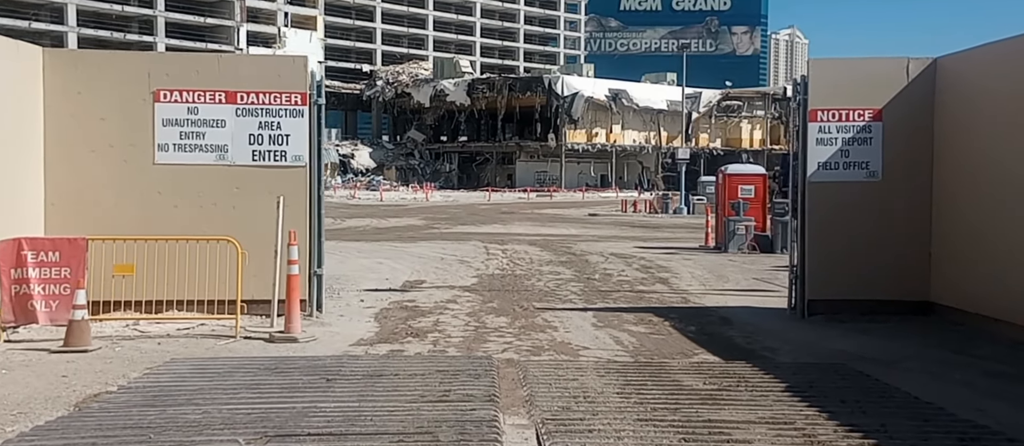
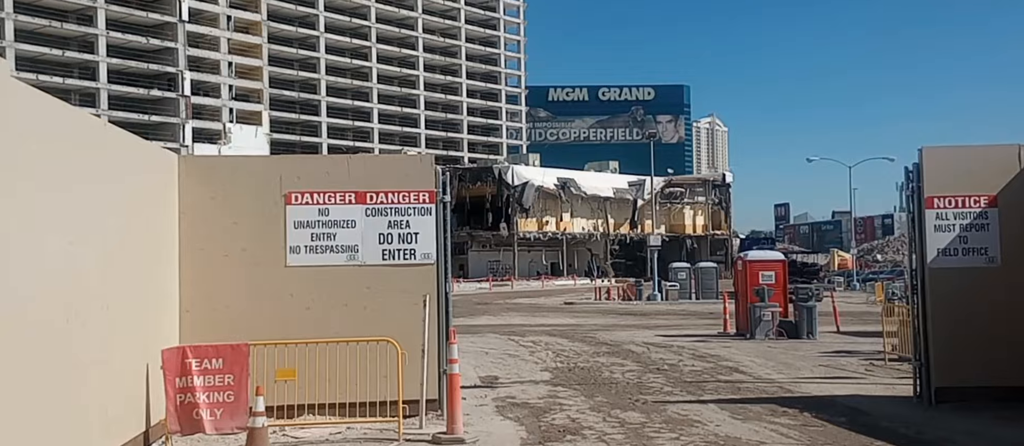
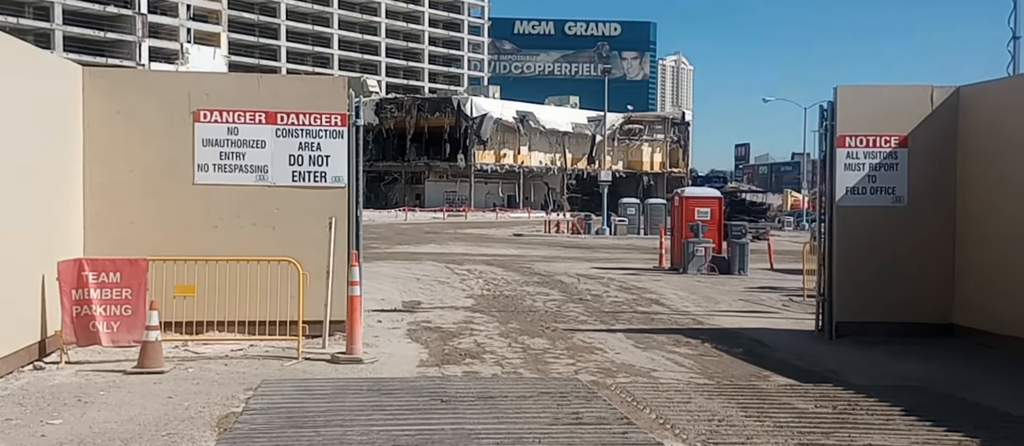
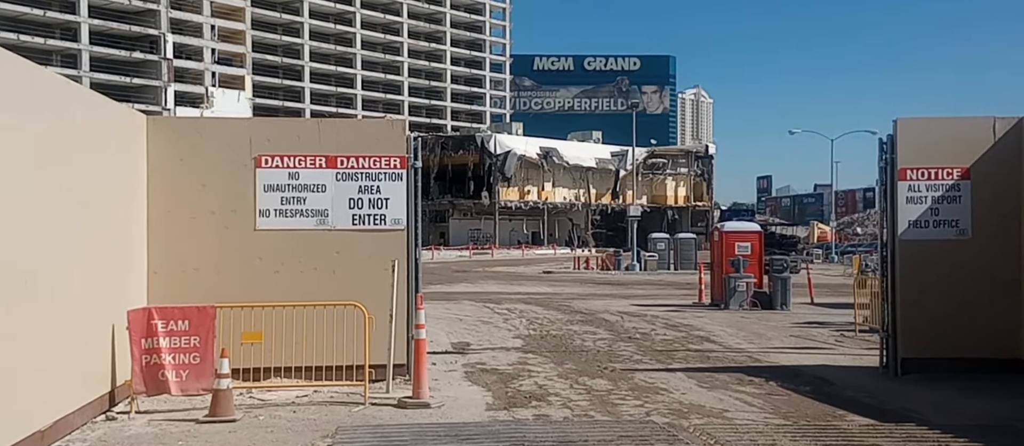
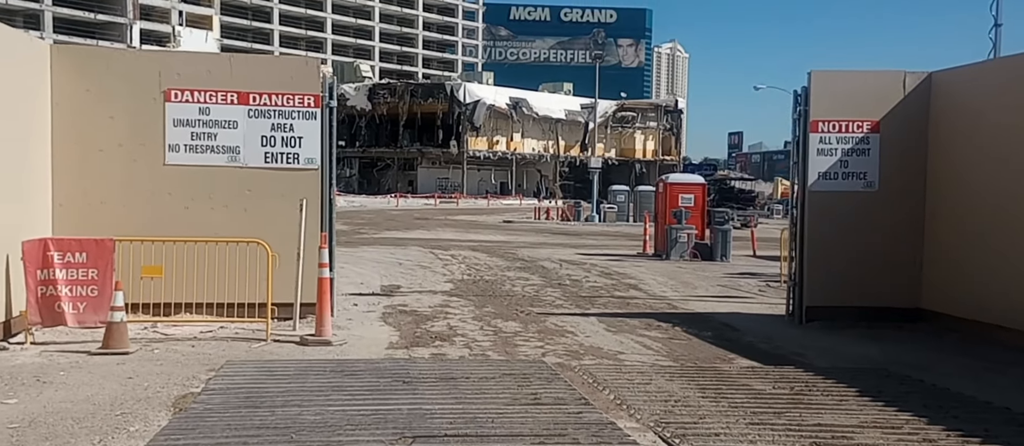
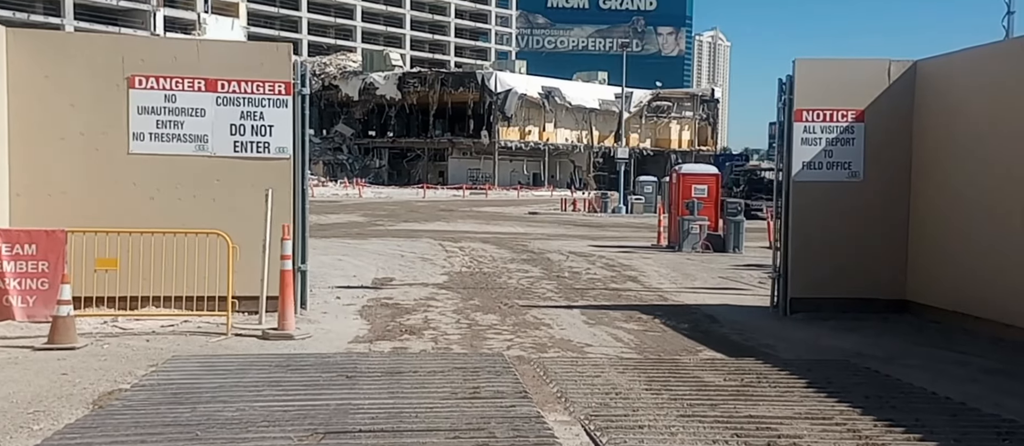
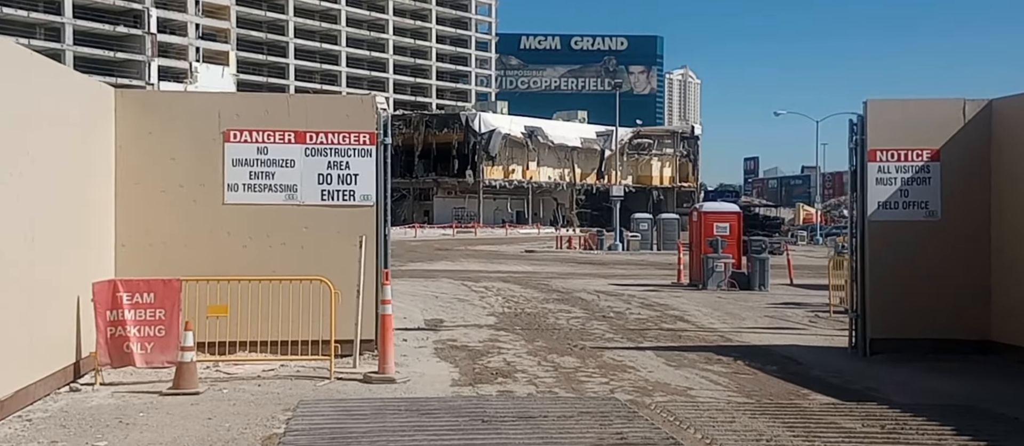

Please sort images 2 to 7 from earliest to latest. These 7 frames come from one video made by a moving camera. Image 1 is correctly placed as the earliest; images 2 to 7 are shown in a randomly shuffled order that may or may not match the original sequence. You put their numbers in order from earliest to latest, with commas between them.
6, 5, 3, 7, 4, 2
